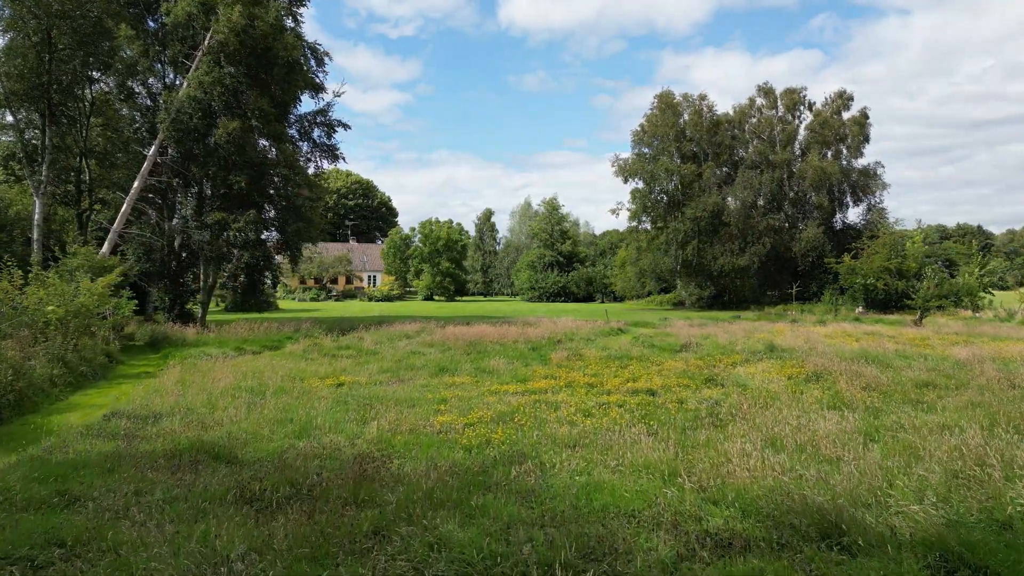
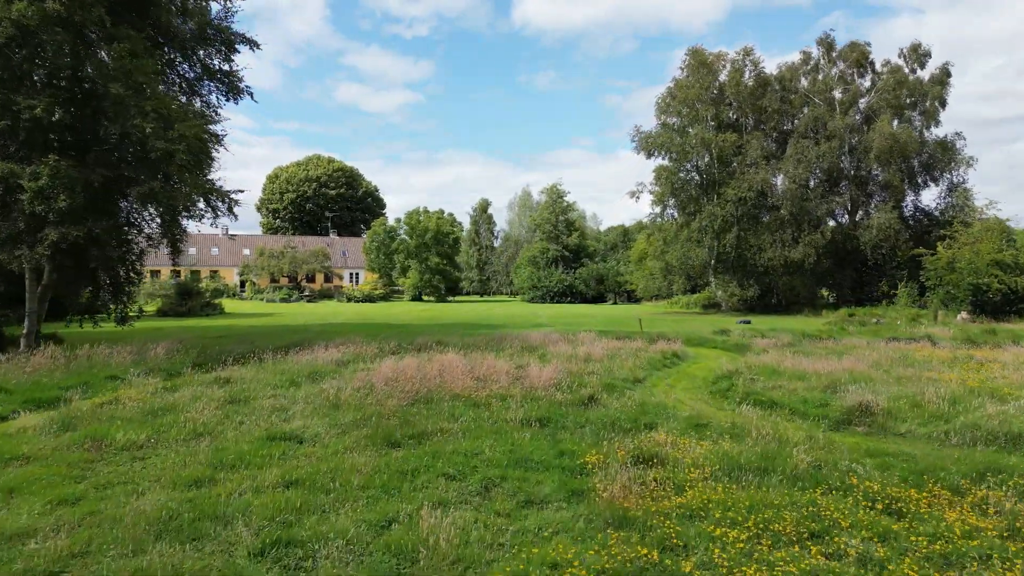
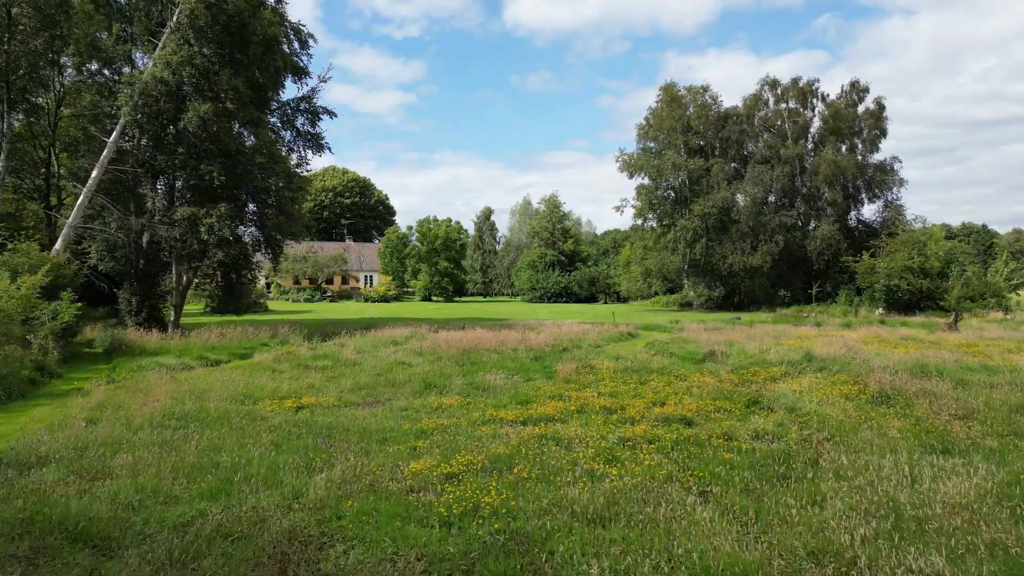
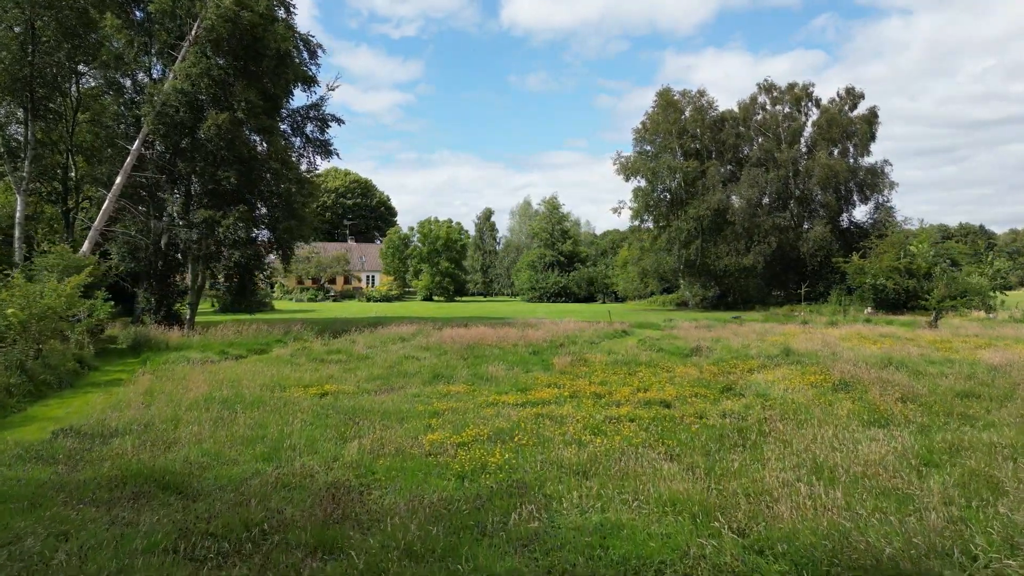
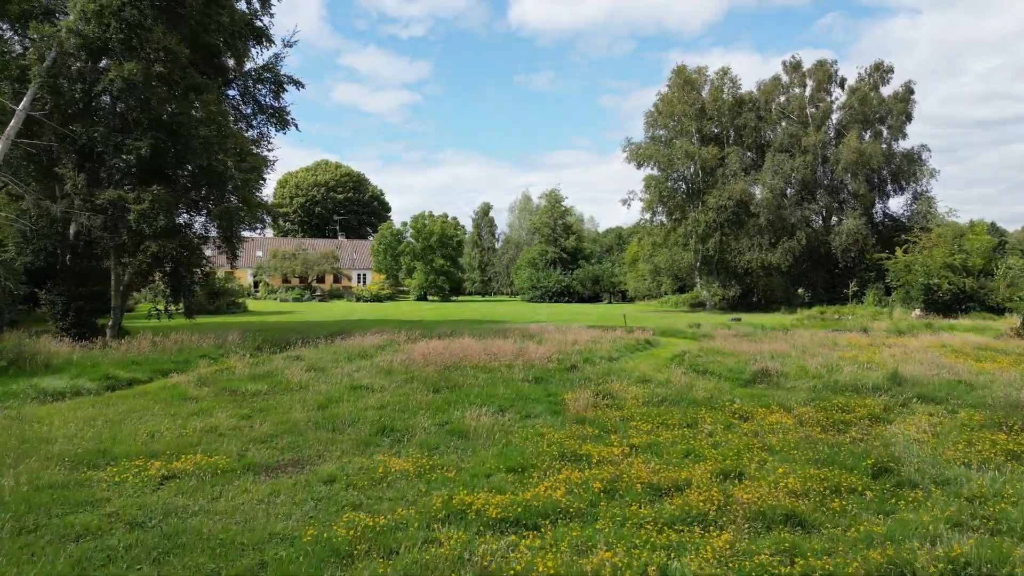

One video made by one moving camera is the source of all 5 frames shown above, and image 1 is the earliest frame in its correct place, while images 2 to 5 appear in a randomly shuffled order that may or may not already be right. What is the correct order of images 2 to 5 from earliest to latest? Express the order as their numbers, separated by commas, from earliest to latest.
4, 3, 5, 2
